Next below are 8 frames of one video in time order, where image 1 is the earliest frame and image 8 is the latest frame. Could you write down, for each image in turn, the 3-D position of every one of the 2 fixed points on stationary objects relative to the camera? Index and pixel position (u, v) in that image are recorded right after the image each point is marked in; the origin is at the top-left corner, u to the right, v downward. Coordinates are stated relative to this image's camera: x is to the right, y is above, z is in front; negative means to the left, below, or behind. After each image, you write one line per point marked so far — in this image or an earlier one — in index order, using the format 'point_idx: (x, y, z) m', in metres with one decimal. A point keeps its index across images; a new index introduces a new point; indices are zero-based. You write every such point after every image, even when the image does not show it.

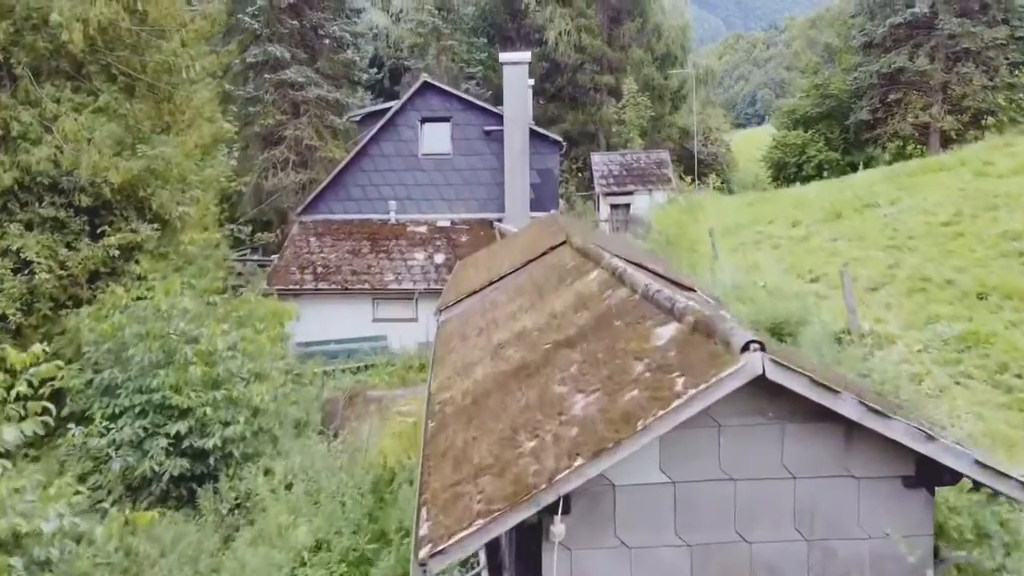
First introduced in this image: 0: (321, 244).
0: (-3.1, +0.7, +13.3) m
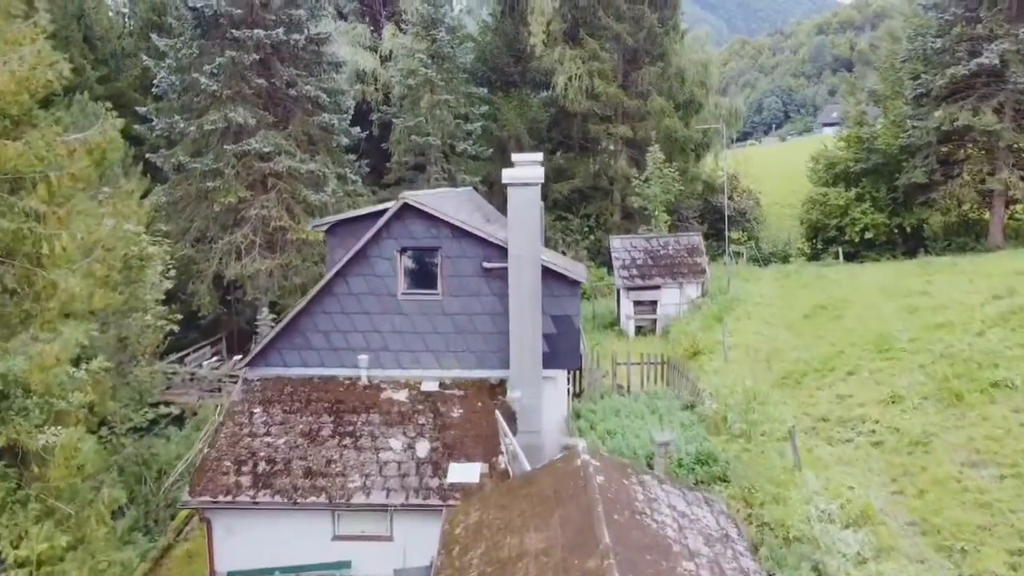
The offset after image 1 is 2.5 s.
0: (-3.0, -1.6, +10.1) m
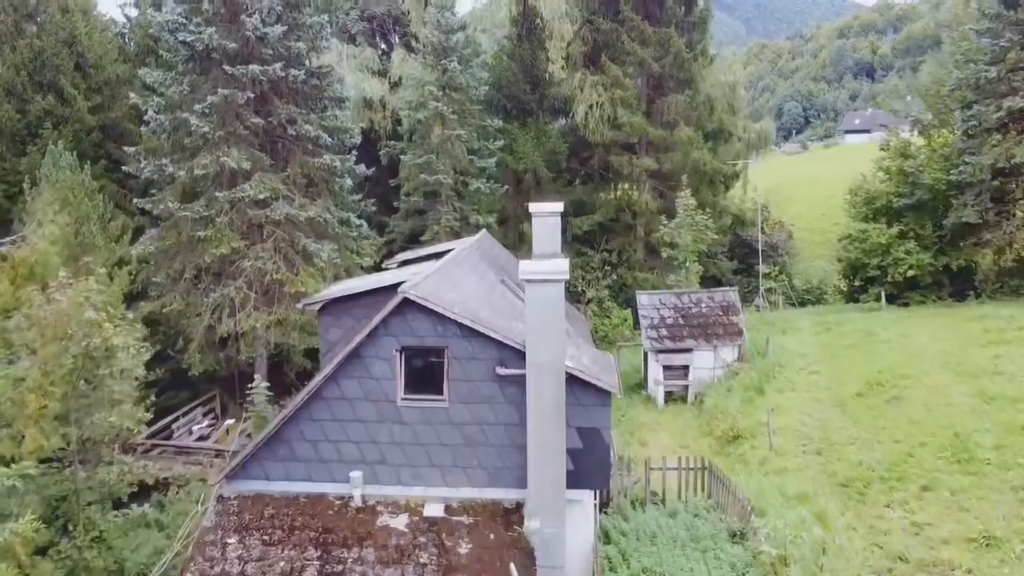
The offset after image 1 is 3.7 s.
0: (-2.8, -2.8, +8.6) m
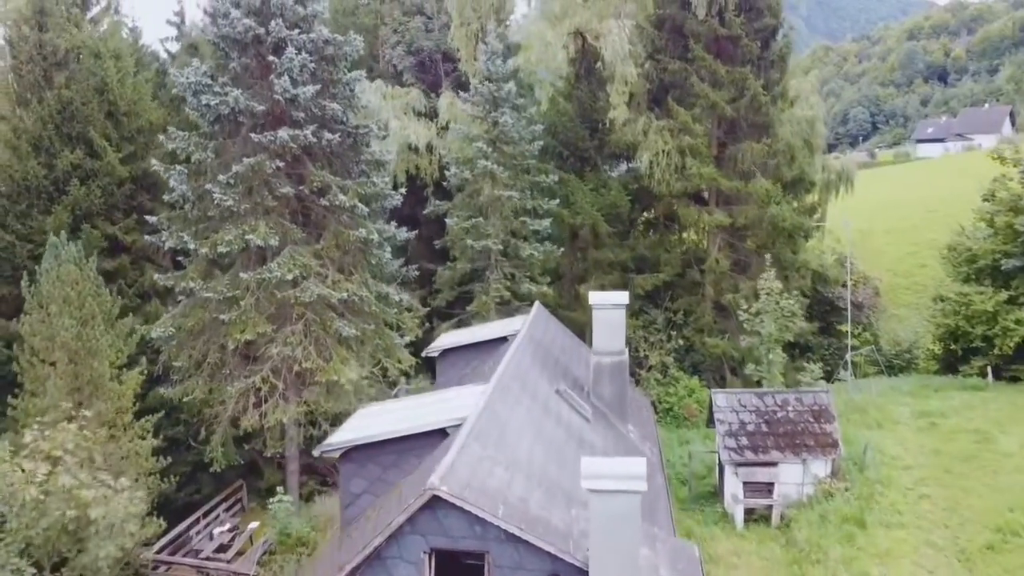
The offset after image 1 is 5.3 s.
0: (-2.4, -4.5, +6.9) m
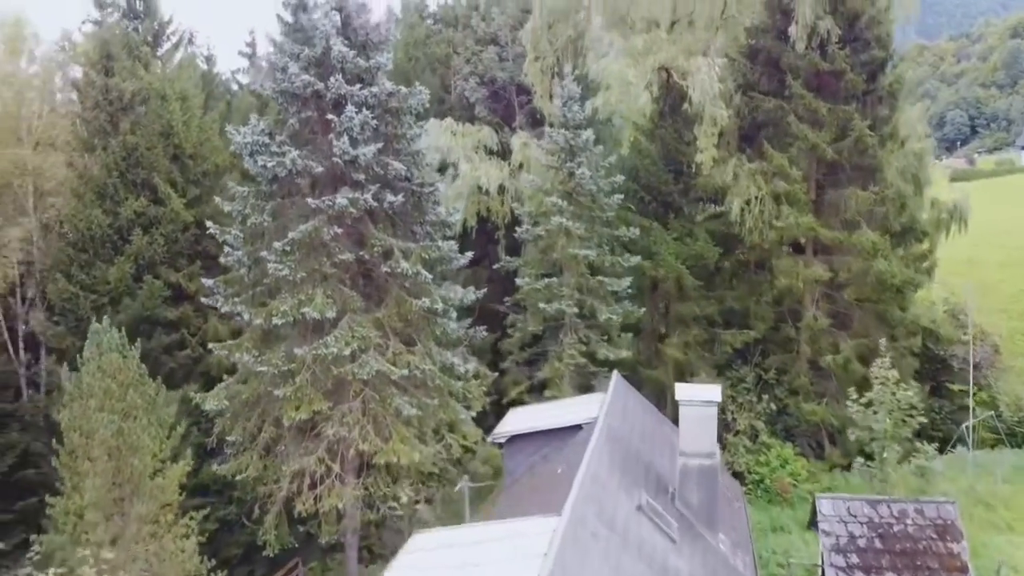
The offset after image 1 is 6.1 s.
0: (-1.9, -5.8, +5.7) m
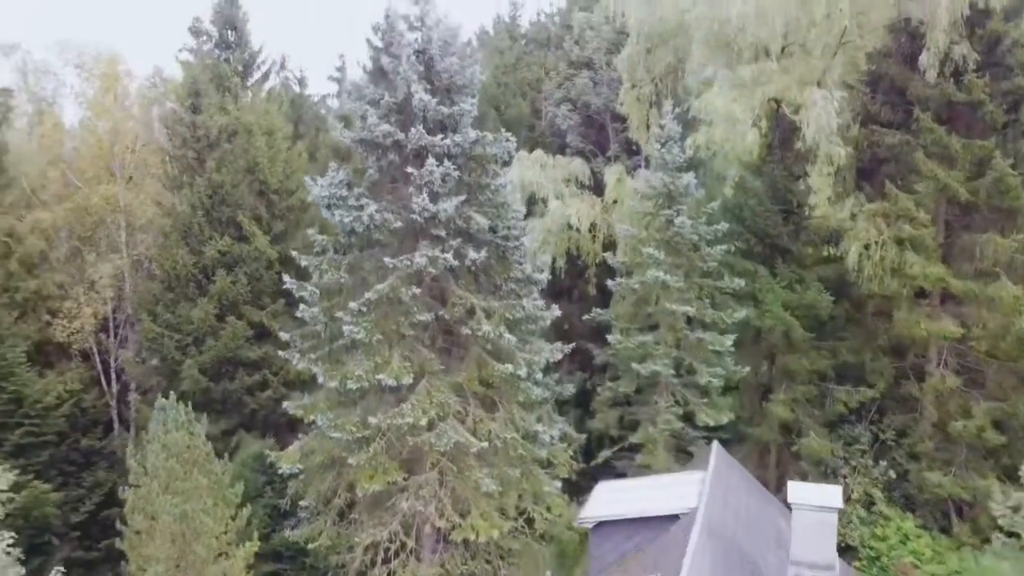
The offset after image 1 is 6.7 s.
0: (-1.5, -6.8, +4.8) m
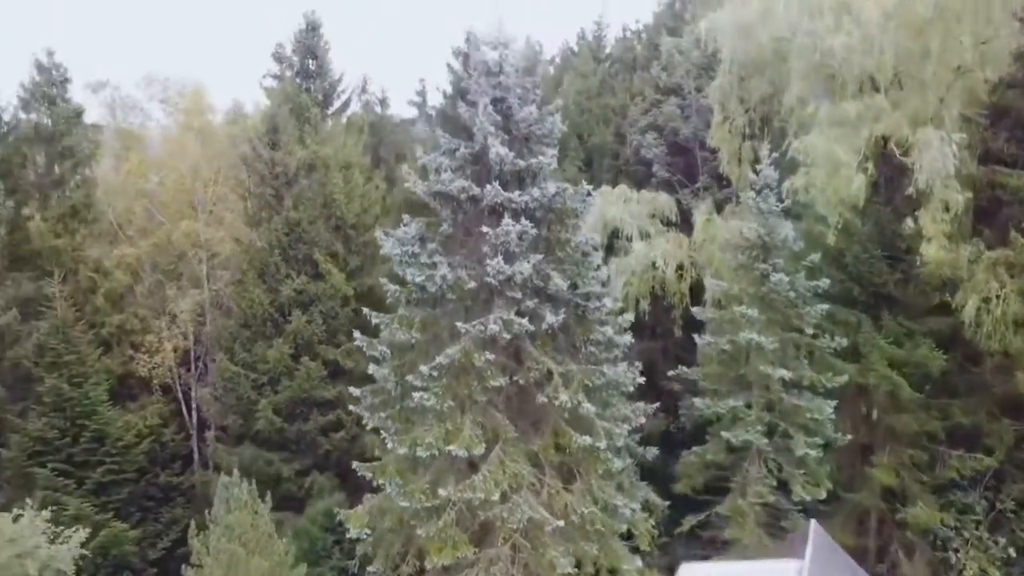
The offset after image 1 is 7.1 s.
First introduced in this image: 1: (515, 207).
0: (-1.2, -7.8, +4.1) m
1: (0.0, +1.3, +12.6) m
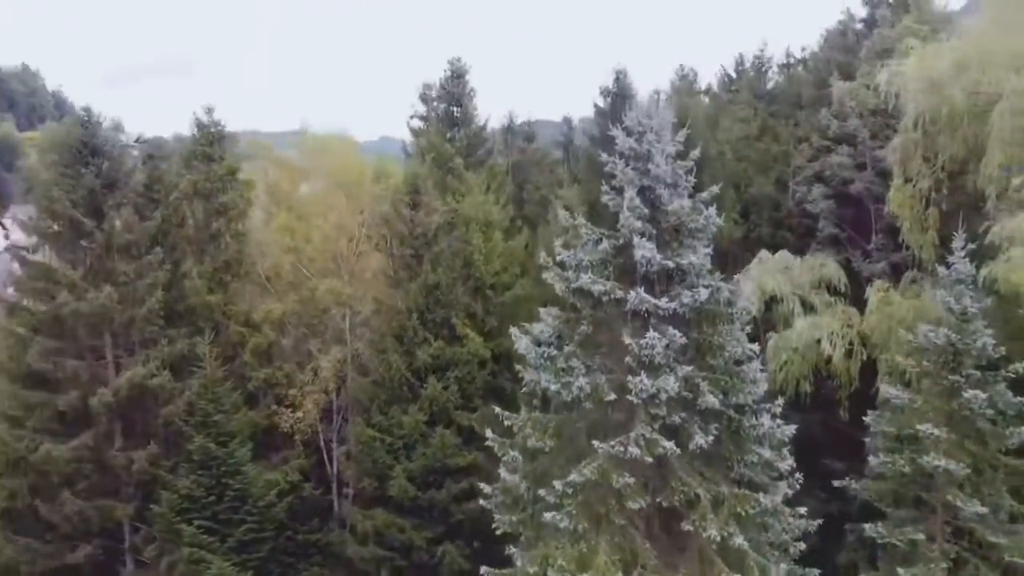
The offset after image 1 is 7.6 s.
0: (-0.9, -9.4, +3.3) m
1: (+2.1, -0.3, +11.4) m
